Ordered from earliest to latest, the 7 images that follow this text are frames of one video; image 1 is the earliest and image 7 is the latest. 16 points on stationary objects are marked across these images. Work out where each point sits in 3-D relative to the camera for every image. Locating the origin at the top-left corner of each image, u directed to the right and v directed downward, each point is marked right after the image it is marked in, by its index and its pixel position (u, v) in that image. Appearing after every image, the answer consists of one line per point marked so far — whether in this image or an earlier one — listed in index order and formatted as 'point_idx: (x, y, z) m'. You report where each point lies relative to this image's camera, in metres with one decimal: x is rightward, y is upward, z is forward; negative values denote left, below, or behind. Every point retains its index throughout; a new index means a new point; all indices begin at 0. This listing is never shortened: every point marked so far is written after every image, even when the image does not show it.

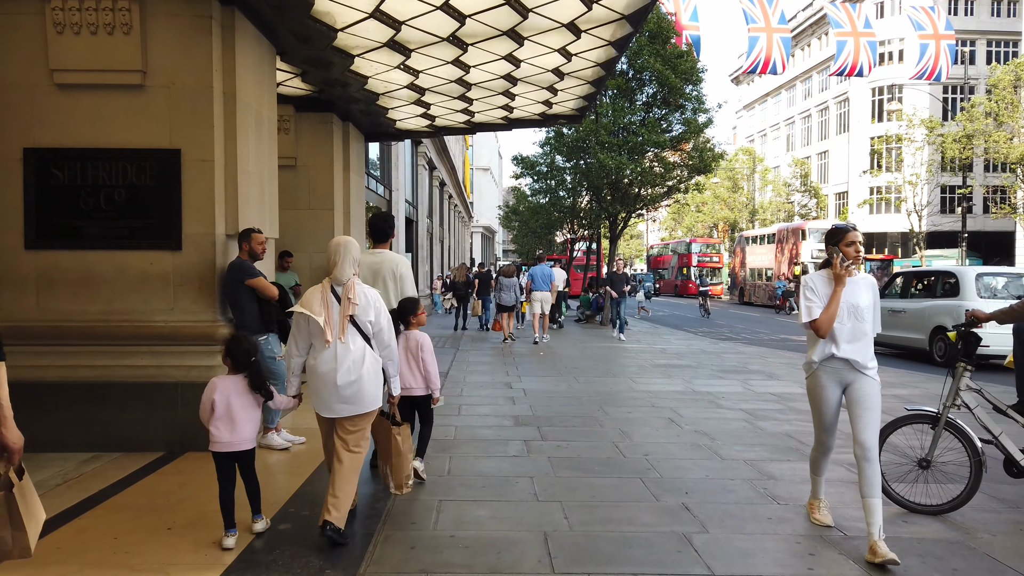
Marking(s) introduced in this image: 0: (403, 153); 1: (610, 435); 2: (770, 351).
0: (-2.8, +3.5, +18.7) m
1: (+0.8, -1.3, +6.3) m
2: (+4.8, -1.2, +13.8) m
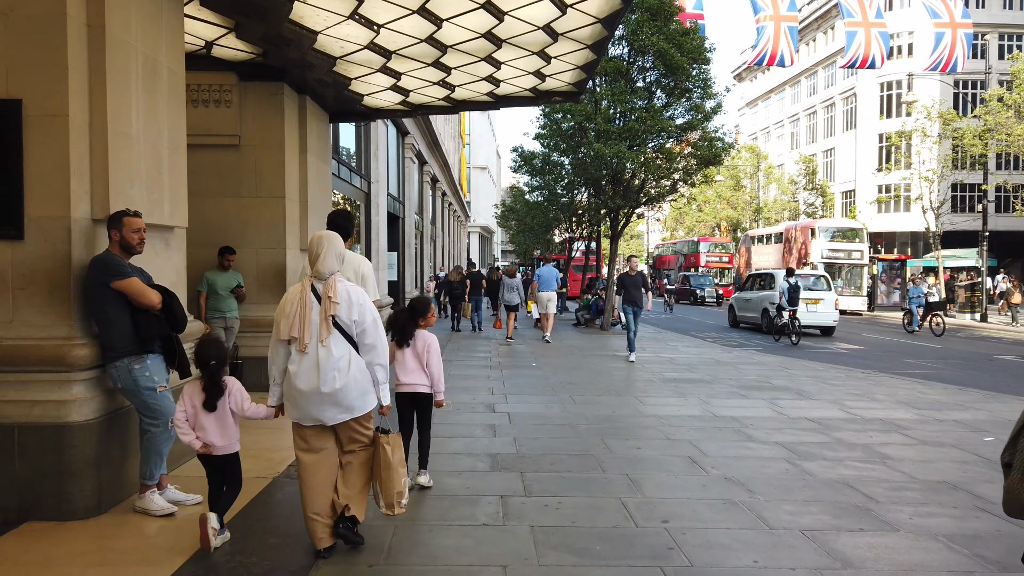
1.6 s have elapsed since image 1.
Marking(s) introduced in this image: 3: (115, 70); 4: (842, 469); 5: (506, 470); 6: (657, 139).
0: (-3.0, +3.4, +17.1) m
1: (+0.7, -1.3, +4.8) m
2: (+4.6, -1.2, +12.3) m
3: (-2.3, +1.3, +4.3) m
4: (+2.4, -1.3, +5.3) m
5: (0.0, -1.3, +5.1) m
6: (+3.4, +3.4, +16.9) m
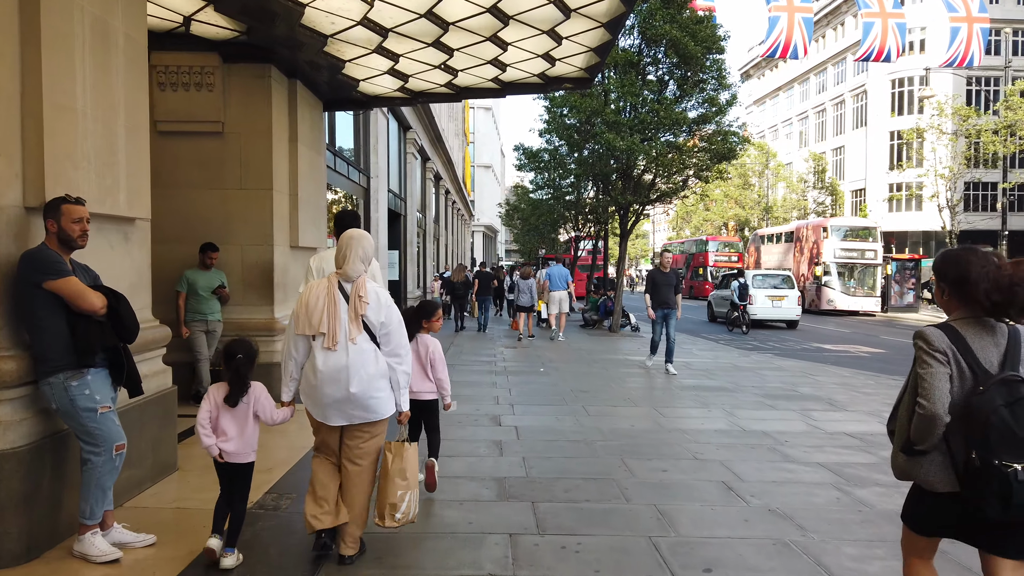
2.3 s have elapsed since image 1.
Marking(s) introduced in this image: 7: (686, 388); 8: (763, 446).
0: (-2.8, +3.4, +16.5) m
1: (+0.7, -1.3, +4.1) m
2: (+4.7, -1.3, +11.6) m
3: (-2.3, +1.3, +3.6) m
4: (+2.5, -1.3, +4.7) m
5: (0.0, -1.3, +4.5) m
6: (+3.5, +3.4, +16.2) m
7: (+2.1, -1.2, +8.9) m
8: (+2.0, -1.3, +6.0) m
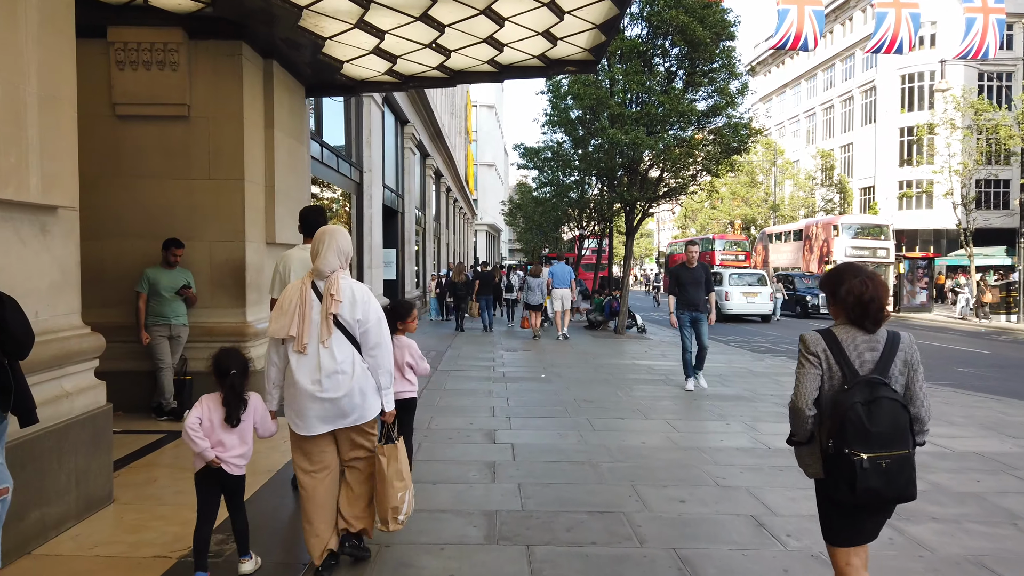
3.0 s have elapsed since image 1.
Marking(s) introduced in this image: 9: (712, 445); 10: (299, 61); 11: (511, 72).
0: (-2.8, +3.4, +15.8) m
1: (+0.7, -1.3, +3.4) m
2: (+4.7, -1.2, +10.9) m
3: (-2.3, +1.3, +2.9) m
4: (+2.4, -1.3, +3.9) m
5: (0.0, -1.3, +3.7) m
6: (+3.5, +3.4, +15.5) m
7: (+2.1, -1.2, +8.1) m
8: (+2.0, -1.3, +5.2) m
9: (+1.6, -1.3, +5.9) m
10: (-2.2, +2.4, +7.7) m
11: (0.0, +2.6, +8.7) m
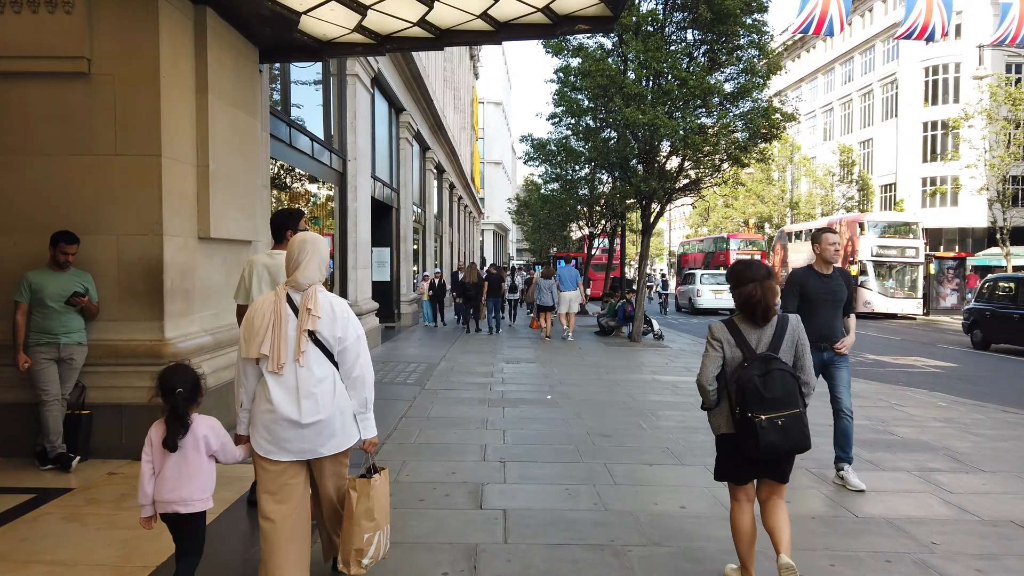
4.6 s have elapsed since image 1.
0: (-2.7, +3.4, +14.2) m
1: (+0.6, -1.4, +1.8) m
2: (+4.7, -1.3, +9.2) m
3: (-2.4, +1.2, +1.4) m
4: (+2.4, -1.4, +2.3) m
5: (-0.1, -1.3, +2.2) m
6: (+3.6, +3.4, +13.9) m
7: (+2.1, -1.3, +6.5) m
8: (+2.0, -1.3, +3.6) m
9: (+1.6, -1.3, +4.3) m
10: (-2.3, +2.3, +6.2) m
11: (0.0, +2.5, +7.1) m
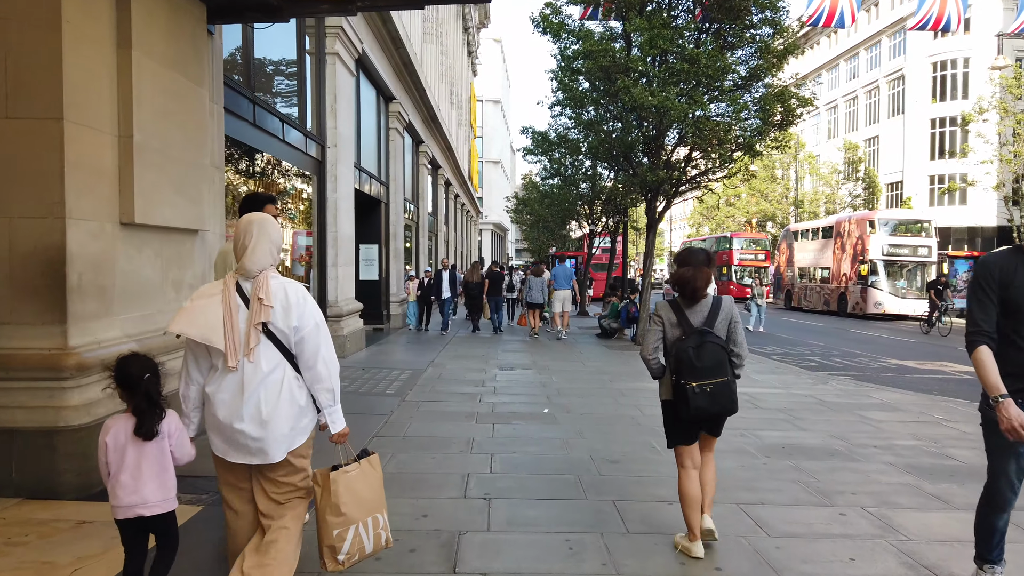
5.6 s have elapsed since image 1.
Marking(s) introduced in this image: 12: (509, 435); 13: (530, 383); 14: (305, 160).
0: (-2.8, +3.4, +13.2) m
1: (+0.5, -1.3, +0.8) m
2: (+4.7, -1.3, +8.2) m
3: (-2.5, +1.2, +0.4) m
4: (+2.3, -1.4, +1.3) m
5: (-0.2, -1.3, +1.1) m
6: (+3.5, +3.4, +12.9) m
7: (+2.0, -1.2, +5.5) m
8: (+1.9, -1.3, +2.6) m
9: (+1.5, -1.3, +3.3) m
10: (-2.3, +2.3, +5.1) m
11: (-0.1, +2.5, +6.1) m
12: (0.0, -1.2, +6.0) m
13: (+0.2, -1.2, +9.0) m
14: (-2.9, +1.8, +10.4) m
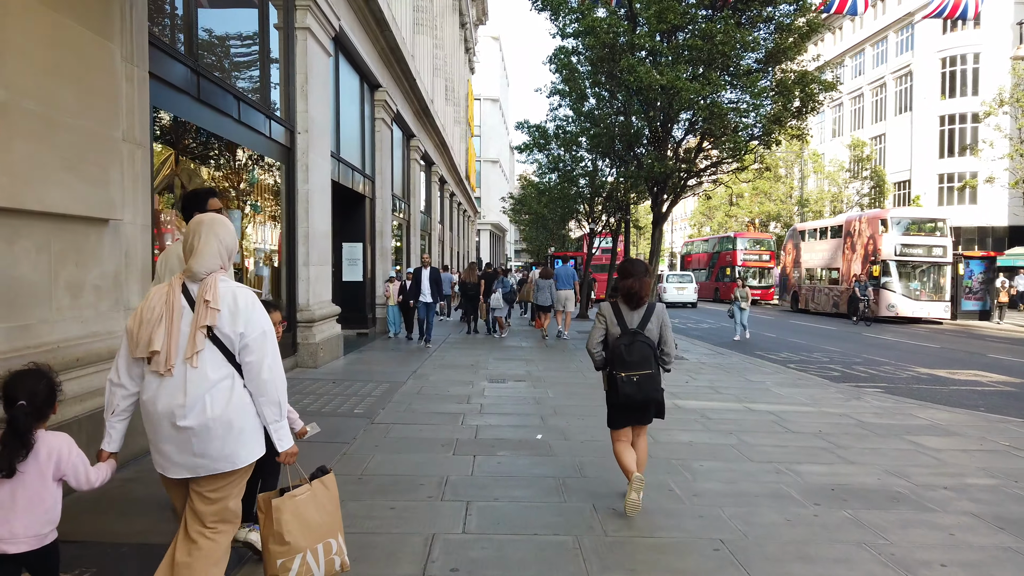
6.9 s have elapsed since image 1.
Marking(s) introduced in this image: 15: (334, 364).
0: (-2.9, +3.4, +12.1) m
1: (+0.4, -1.3, -0.4) m
2: (+4.6, -1.3, +7.1) m
3: (-2.6, +1.2, -0.8) m
4: (+2.2, -1.4, +0.2) m
5: (-0.3, -1.3, 0.0) m
6: (+3.4, +3.4, +11.7) m
7: (+1.9, -1.3, +4.4) m
8: (+1.8, -1.3, +1.5) m
9: (+1.4, -1.3, +2.2) m
10: (-2.4, +2.3, +4.0) m
11: (-0.2, +2.5, +5.0) m
12: (-0.1, -1.3, +4.8) m
13: (+0.1, -1.2, +7.8) m
14: (-3.0, +1.8, +9.3) m
15: (-2.6, -1.1, +10.5) m
